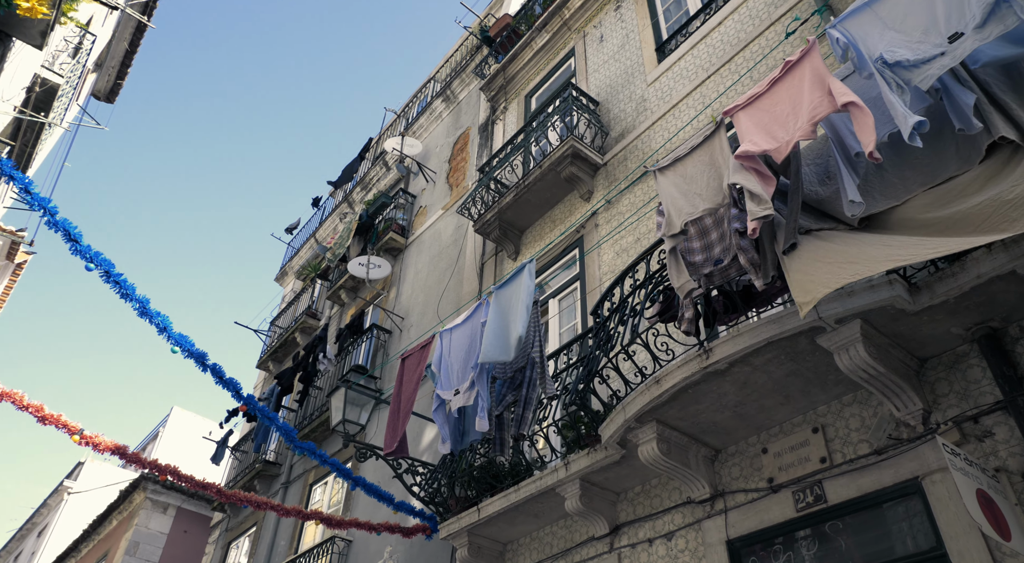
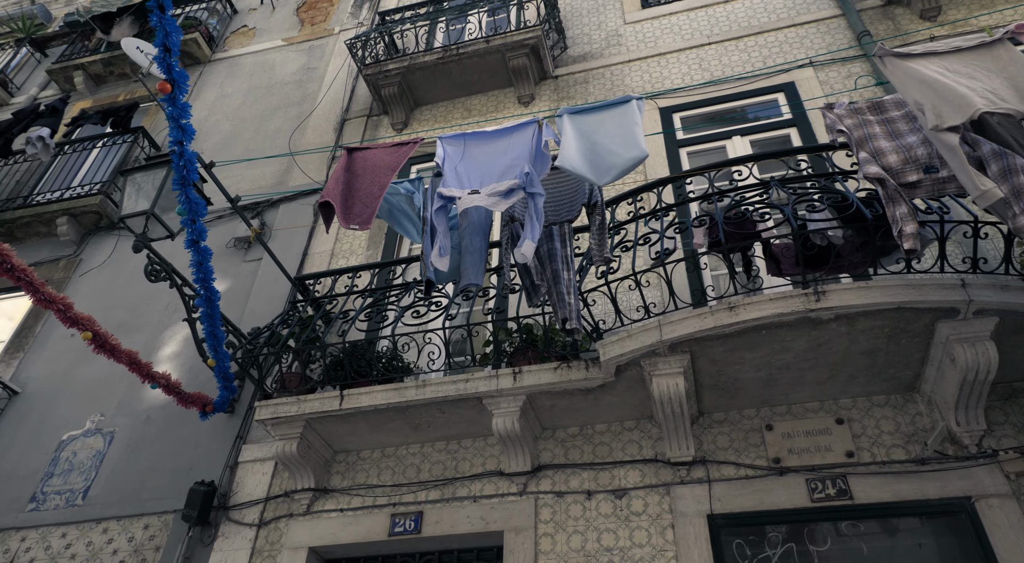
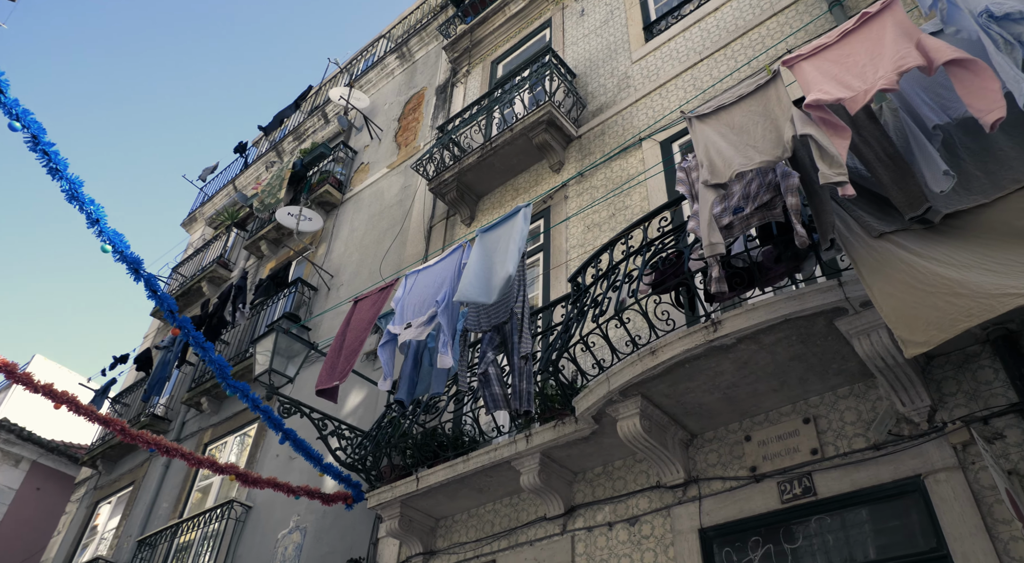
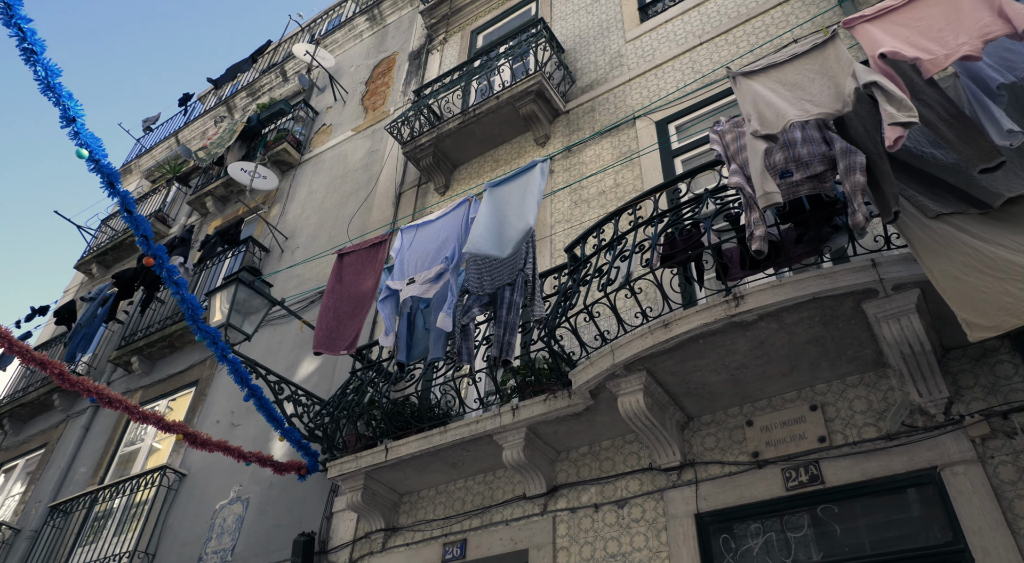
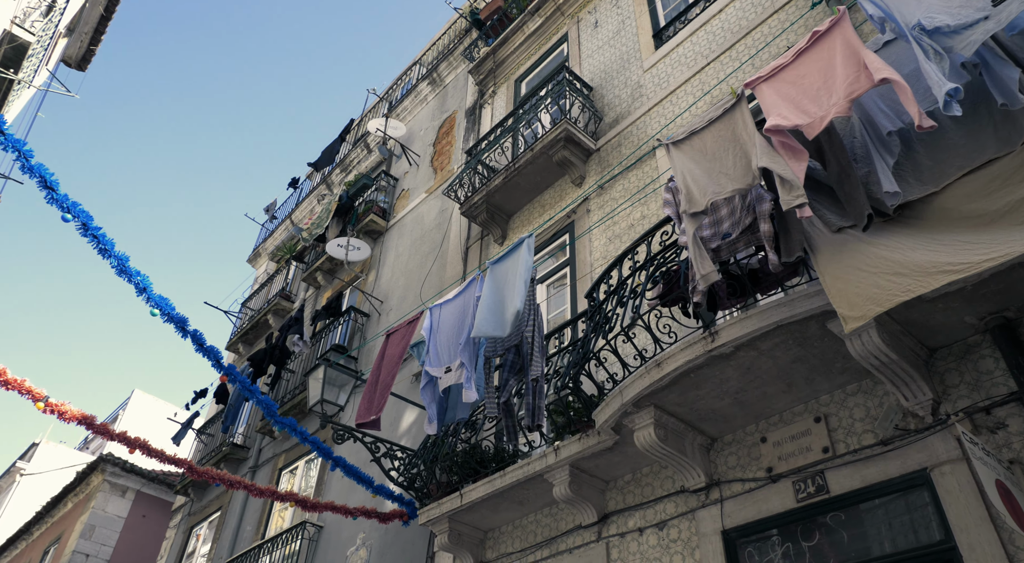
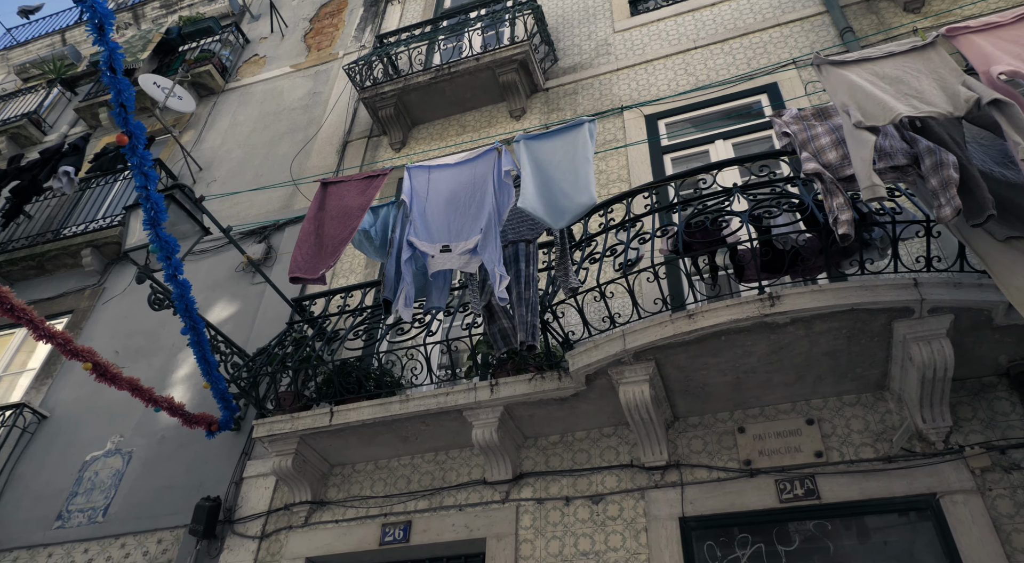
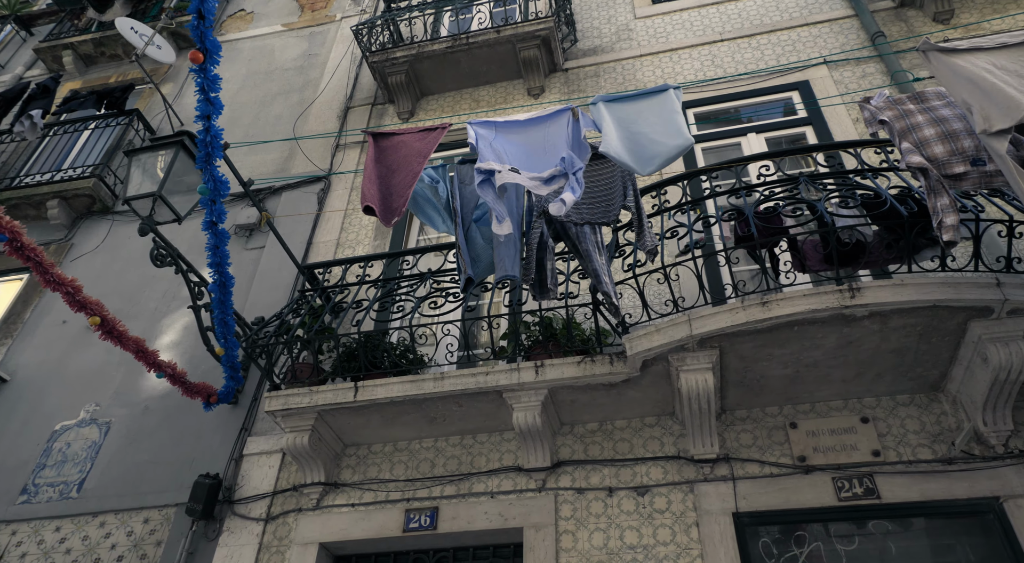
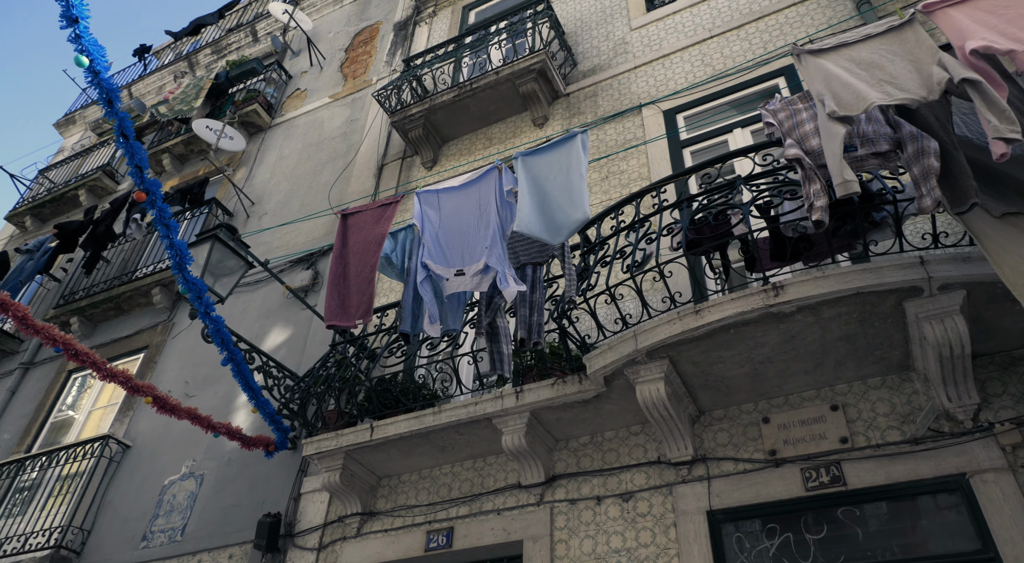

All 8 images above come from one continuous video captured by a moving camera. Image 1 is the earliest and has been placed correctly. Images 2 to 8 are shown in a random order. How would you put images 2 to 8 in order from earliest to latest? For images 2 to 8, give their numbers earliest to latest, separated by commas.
5, 3, 4, 8, 6, 2, 7
